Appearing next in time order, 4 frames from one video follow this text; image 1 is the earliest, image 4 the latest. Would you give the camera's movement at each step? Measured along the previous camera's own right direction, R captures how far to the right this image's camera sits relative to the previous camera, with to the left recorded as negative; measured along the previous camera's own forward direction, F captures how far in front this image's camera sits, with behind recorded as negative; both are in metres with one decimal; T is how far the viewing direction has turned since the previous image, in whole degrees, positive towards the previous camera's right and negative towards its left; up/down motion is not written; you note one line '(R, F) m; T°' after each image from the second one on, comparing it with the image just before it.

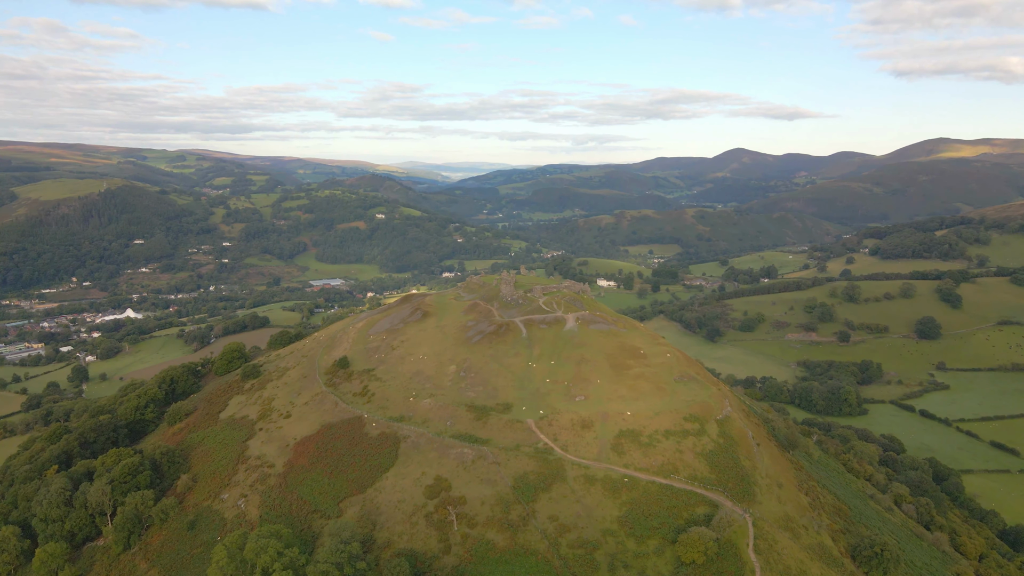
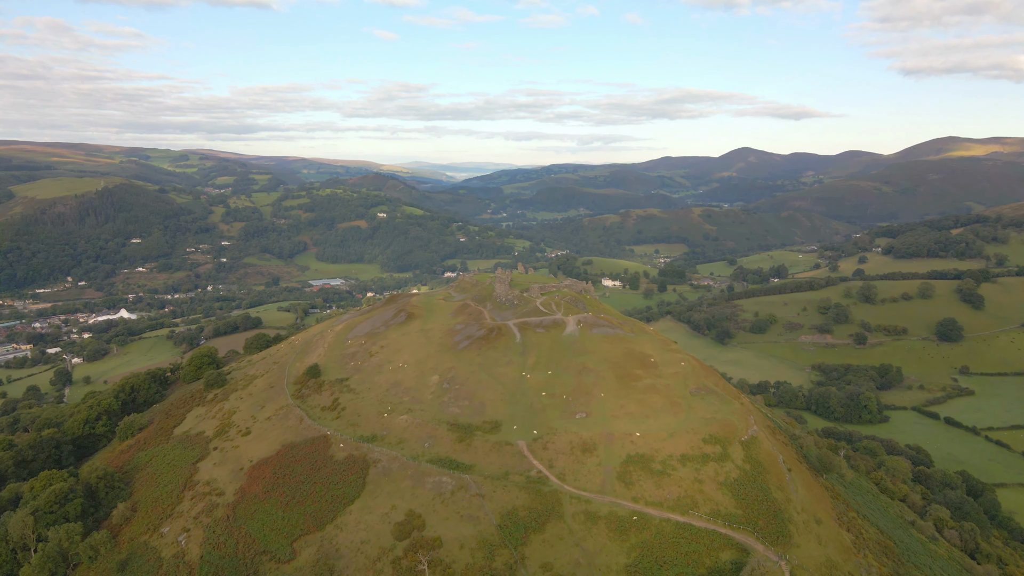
(+1.3, +6.3) m; -1°
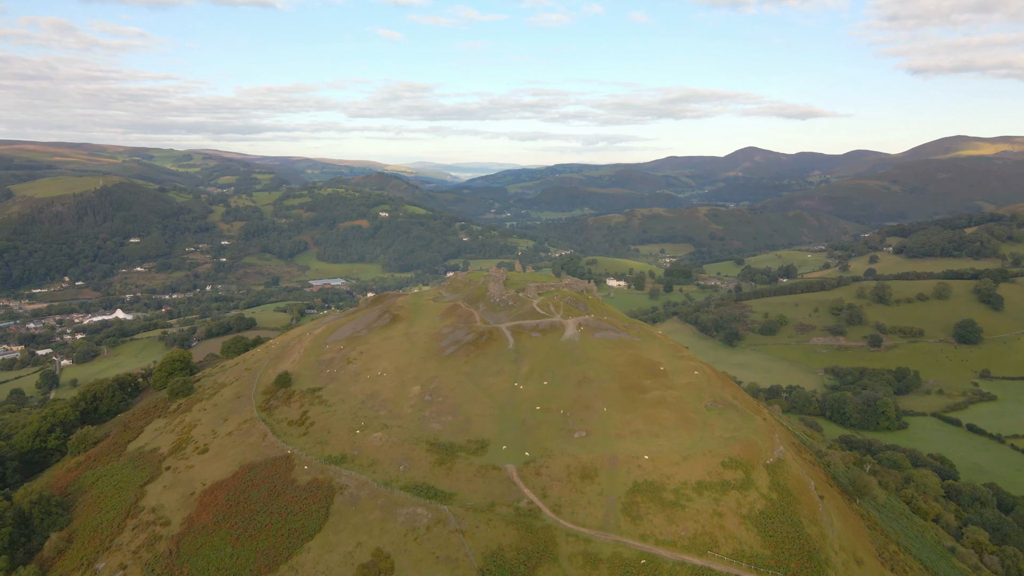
(+1.2, +5.0) m; -1°
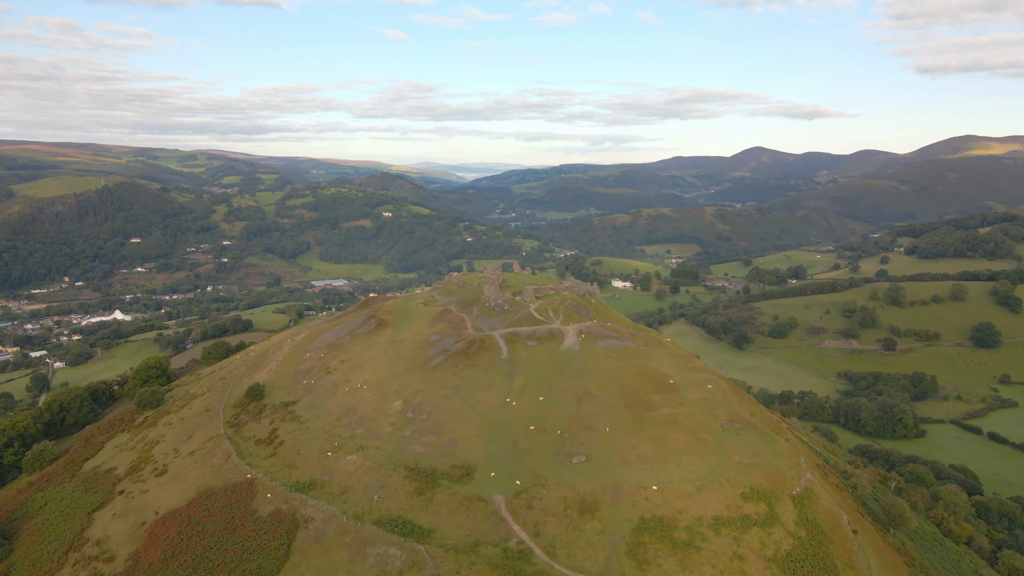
(+1.0, +4.0) m; -1°
